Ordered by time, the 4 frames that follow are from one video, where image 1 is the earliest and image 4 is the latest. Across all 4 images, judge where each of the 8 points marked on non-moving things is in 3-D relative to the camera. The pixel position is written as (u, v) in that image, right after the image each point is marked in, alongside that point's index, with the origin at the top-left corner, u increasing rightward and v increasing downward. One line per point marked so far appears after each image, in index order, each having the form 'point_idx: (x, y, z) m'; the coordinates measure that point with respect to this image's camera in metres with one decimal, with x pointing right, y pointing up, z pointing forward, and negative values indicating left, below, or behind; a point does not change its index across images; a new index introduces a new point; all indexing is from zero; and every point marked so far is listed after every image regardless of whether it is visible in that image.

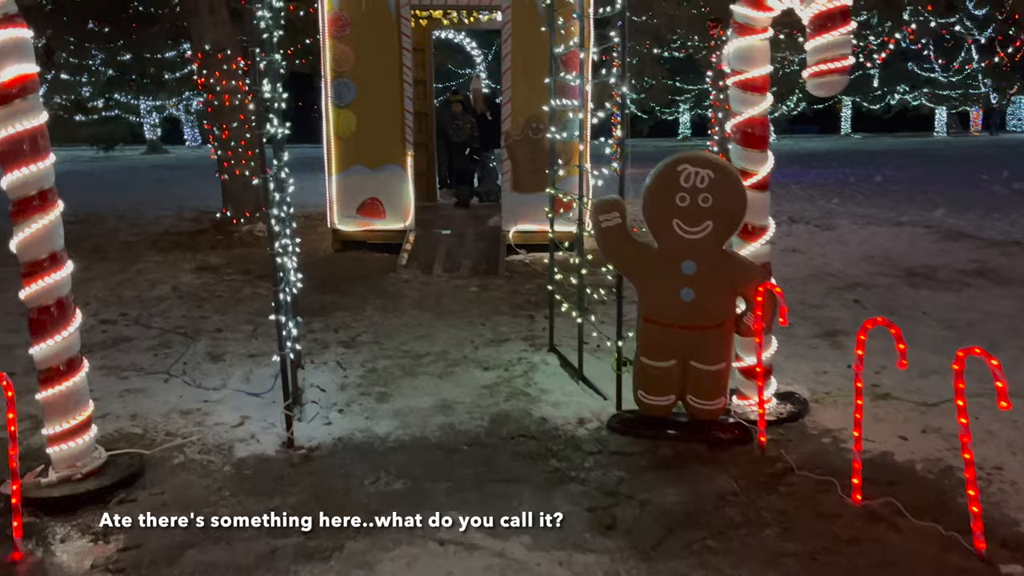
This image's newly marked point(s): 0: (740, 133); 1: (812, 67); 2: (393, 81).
0: (+1.2, +0.8, +4.5) m
1: (+1.4, +1.1, +4.2) m
2: (-1.4, +2.3, +10.0) m
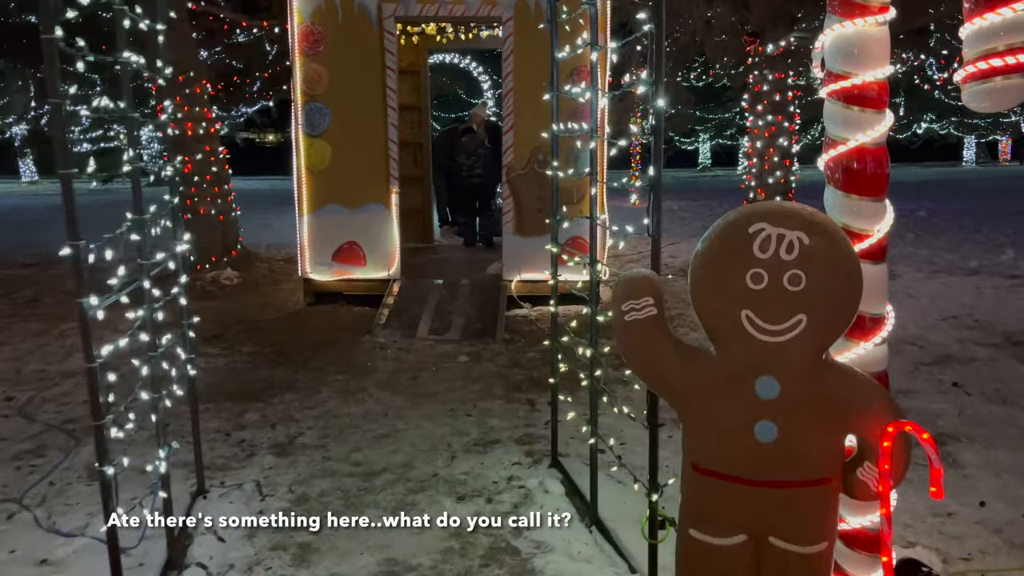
0: (+1.1, +0.4, +2.9) m
1: (+1.4, +0.7, +2.6) m
2: (-1.3, +1.7, +8.4) m
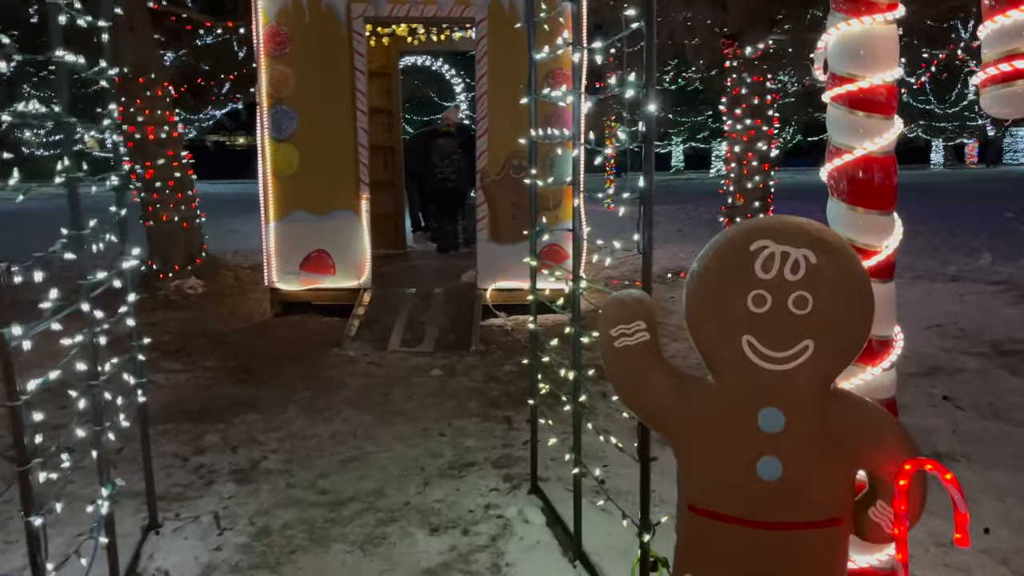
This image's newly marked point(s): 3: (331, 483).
0: (+1.0, +0.3, +2.6) m
1: (+1.3, +0.6, +2.4) m
2: (-1.6, +1.6, +8.1) m
3: (-0.9, -1.0, +4.4) m
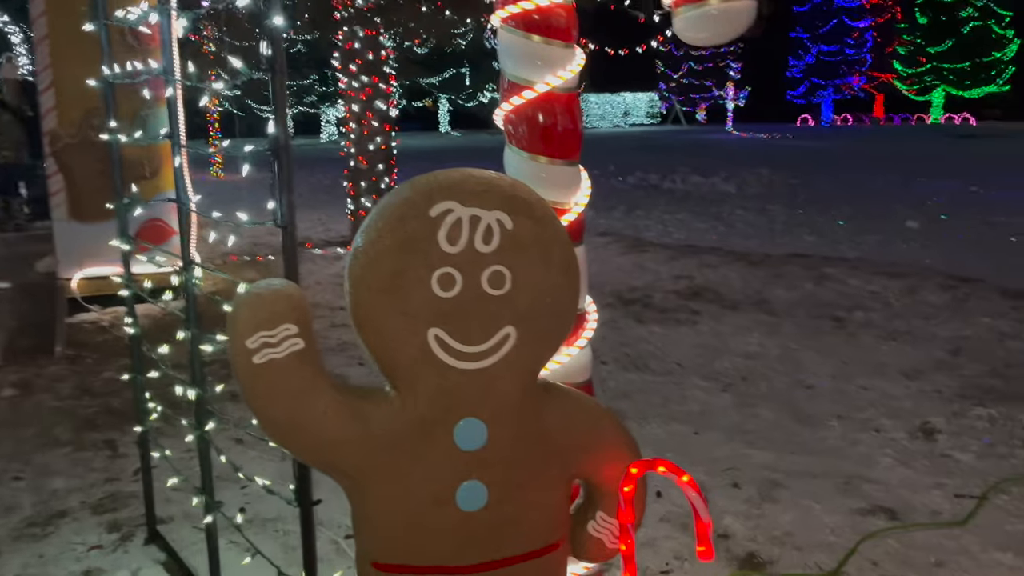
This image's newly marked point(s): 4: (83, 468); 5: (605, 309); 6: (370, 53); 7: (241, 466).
0: (0.0, +0.4, +2.2) m
1: (+0.4, +0.7, +2.0) m
2: (-4.7, +1.6, +6.0) m
3: (-2.4, -1.0, +3.0) m
4: (-2.0, -0.8, +4.0) m
5: (+0.7, -0.2, +6.4) m
6: (-1.4, +2.3, +8.7) m
7: (-1.2, -0.7, +3.8) m
